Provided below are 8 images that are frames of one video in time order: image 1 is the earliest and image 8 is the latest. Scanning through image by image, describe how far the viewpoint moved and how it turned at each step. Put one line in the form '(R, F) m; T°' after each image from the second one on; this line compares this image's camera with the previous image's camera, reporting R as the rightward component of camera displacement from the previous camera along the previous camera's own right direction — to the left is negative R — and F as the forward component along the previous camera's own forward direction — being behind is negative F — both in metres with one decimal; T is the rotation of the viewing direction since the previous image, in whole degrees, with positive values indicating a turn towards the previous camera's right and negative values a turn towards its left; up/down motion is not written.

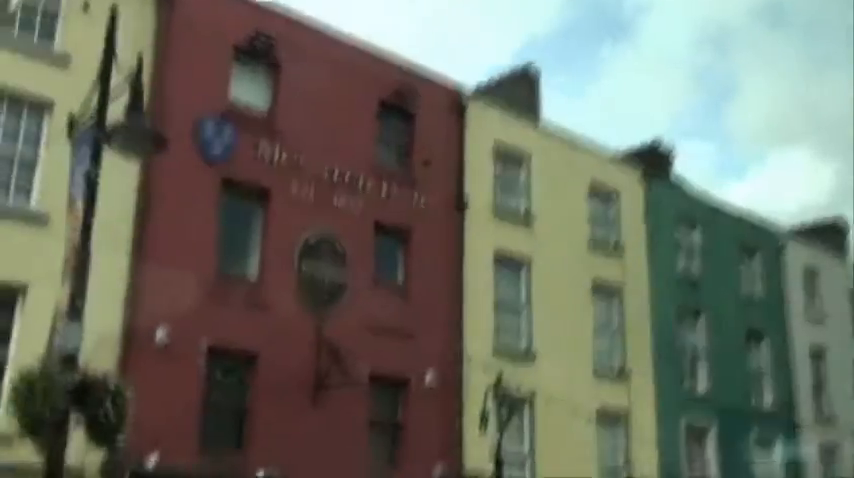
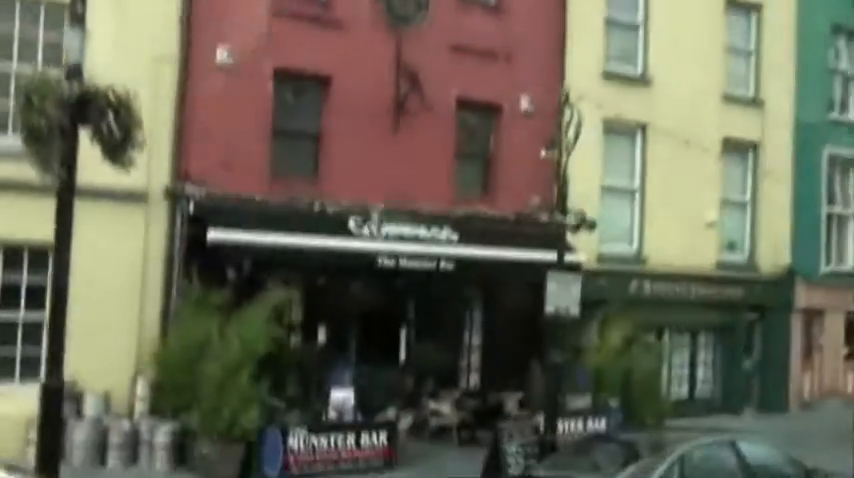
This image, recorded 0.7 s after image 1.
(+1.1, +2.0) m; -9°
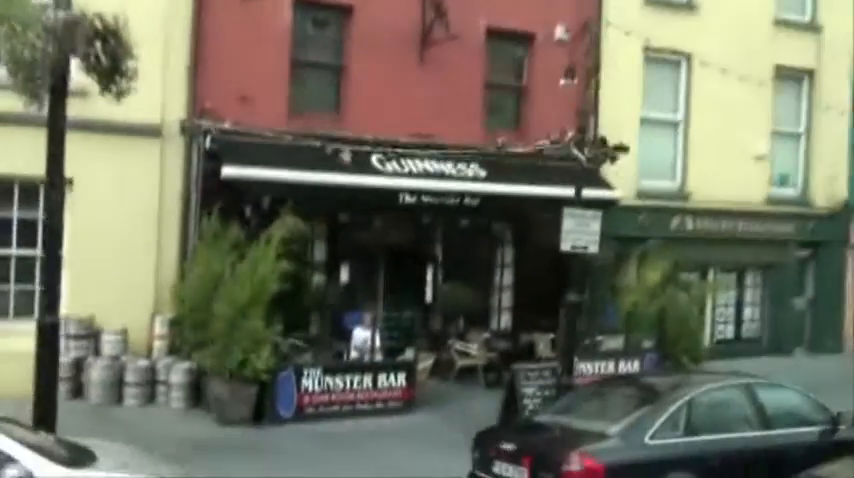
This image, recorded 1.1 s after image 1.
(+0.7, +0.6) m; -4°
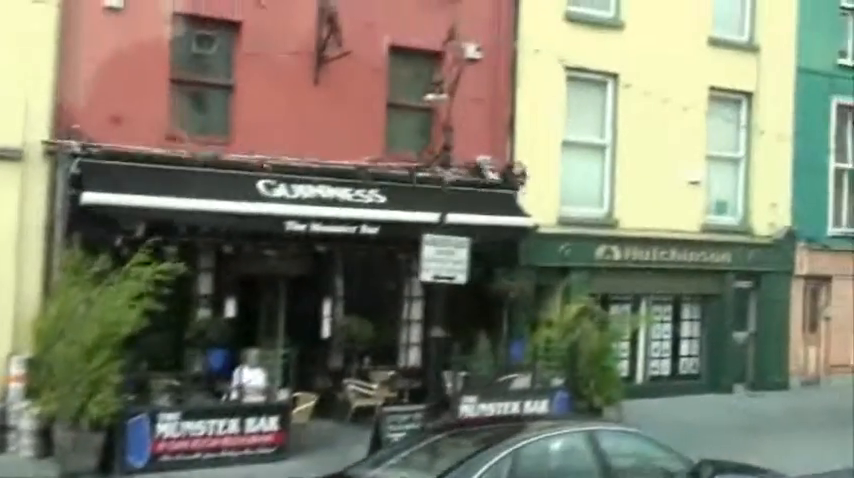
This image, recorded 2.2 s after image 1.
(+1.6, +1.2) m; 0°
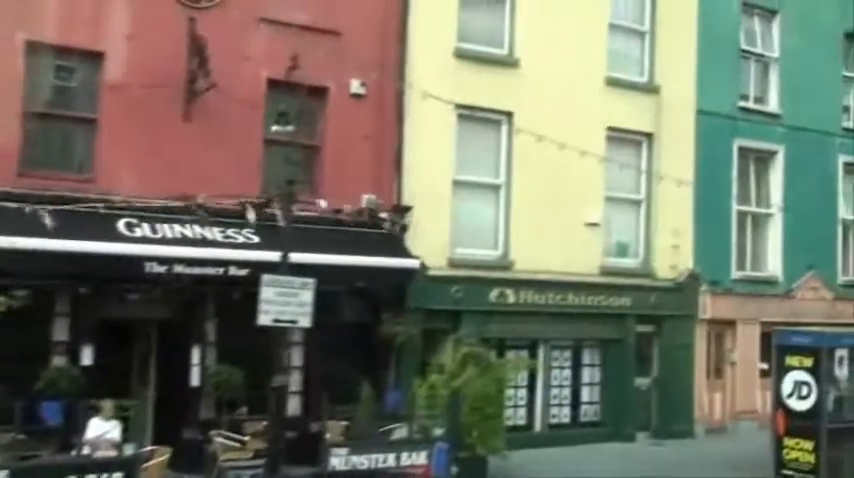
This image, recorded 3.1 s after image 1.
(+1.1, +0.7) m; +3°
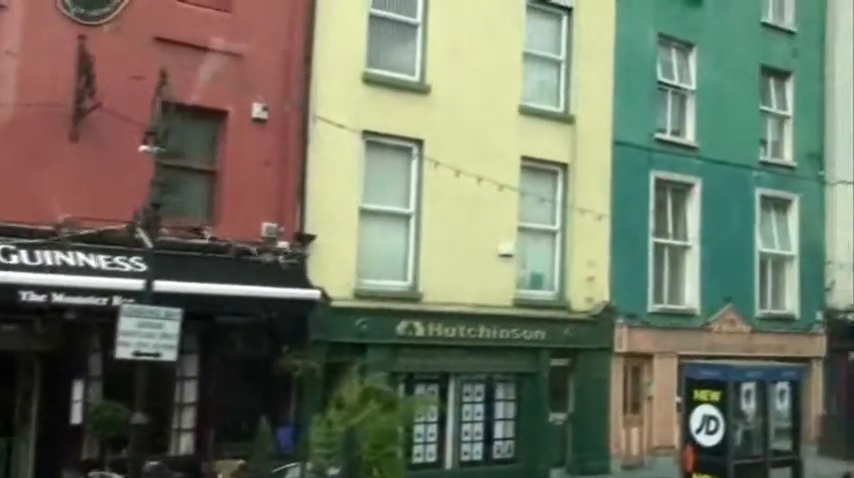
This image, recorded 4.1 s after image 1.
(+0.7, +0.5) m; +3°
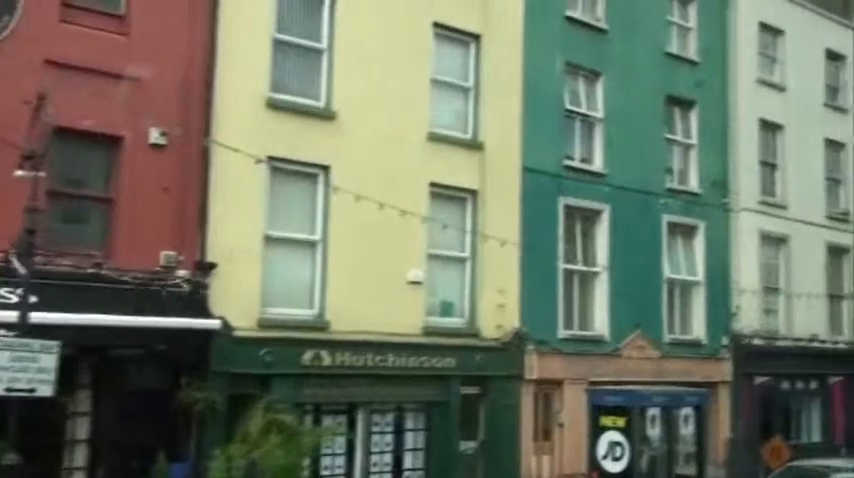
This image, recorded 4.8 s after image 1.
(+0.3, +0.2) m; +5°
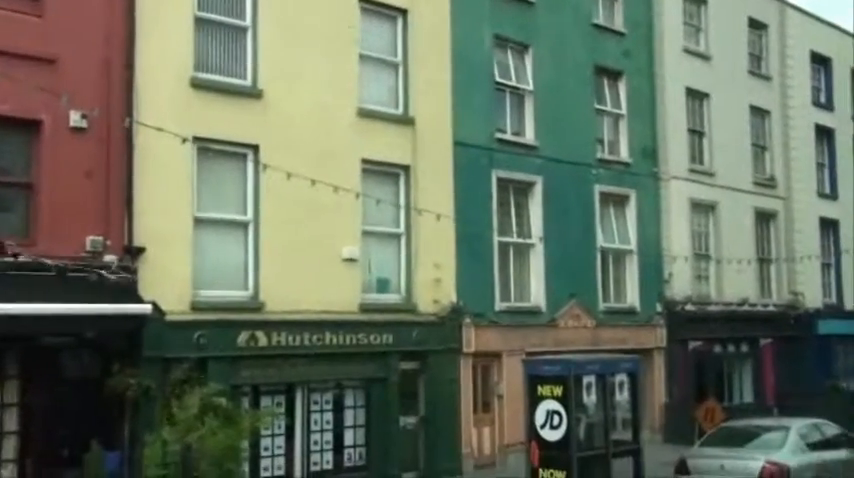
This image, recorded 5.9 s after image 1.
(+0.1, +0.1) m; +4°
